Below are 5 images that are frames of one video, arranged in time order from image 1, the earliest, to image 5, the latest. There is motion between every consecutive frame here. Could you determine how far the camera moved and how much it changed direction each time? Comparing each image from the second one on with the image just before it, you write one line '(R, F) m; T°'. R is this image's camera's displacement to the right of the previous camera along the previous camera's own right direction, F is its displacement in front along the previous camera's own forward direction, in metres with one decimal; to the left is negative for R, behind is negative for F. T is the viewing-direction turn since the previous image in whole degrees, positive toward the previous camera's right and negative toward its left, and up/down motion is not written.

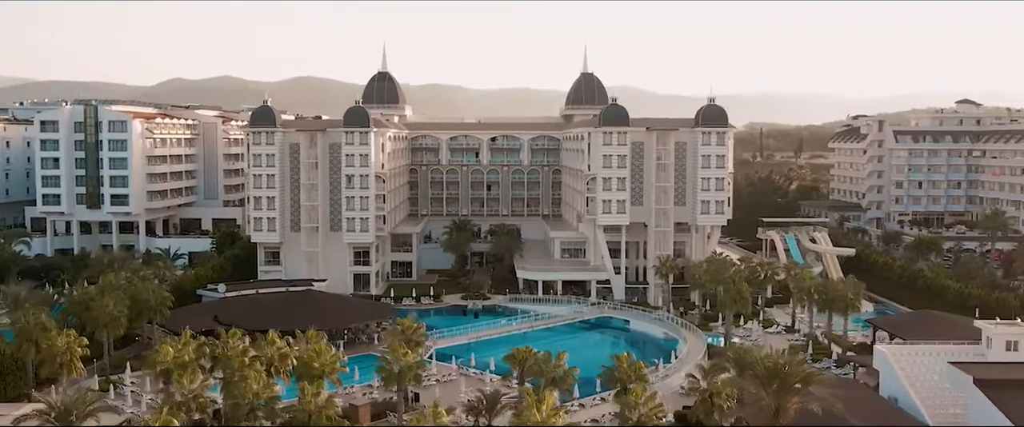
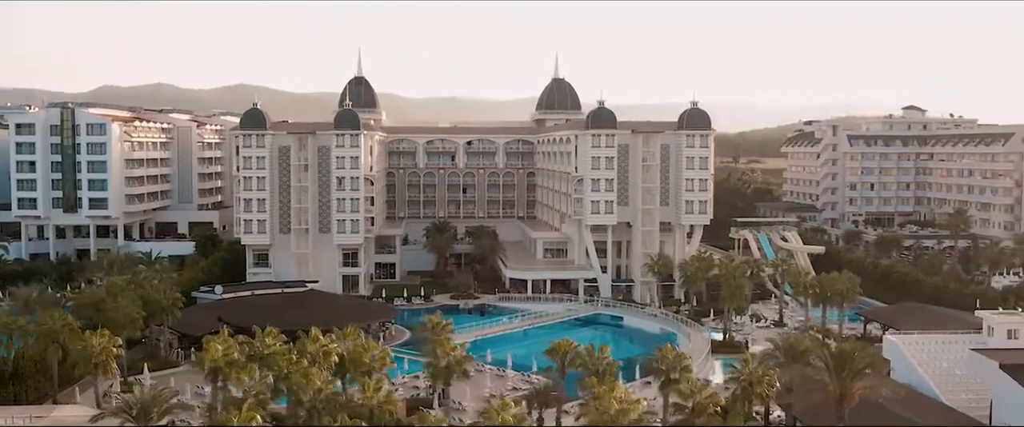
(-3.7, -1.4) m; +4°
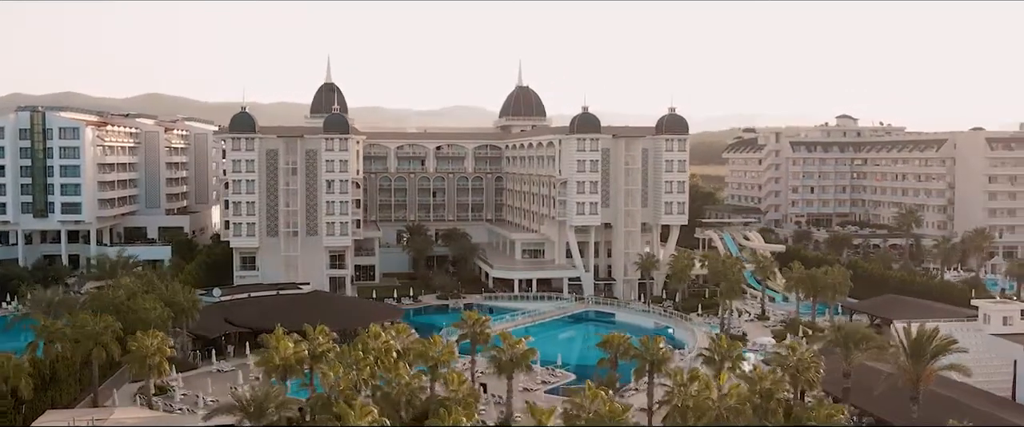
(-5.3, -1.8) m; +6°
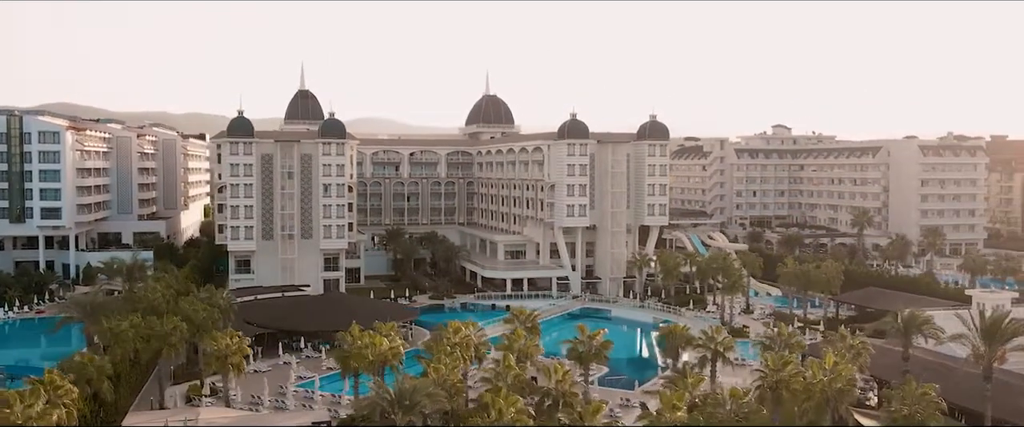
(-6.6, -2.1) m; +6°
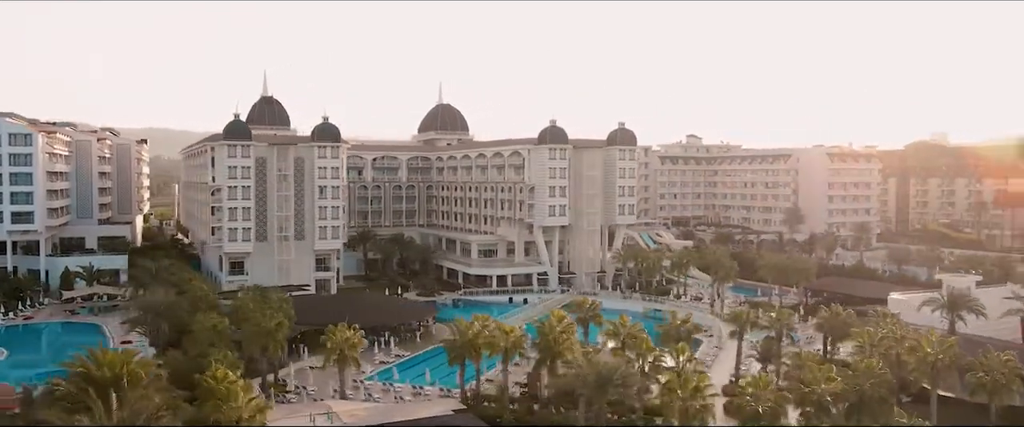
(-10.3, -2.7) m; +10°
